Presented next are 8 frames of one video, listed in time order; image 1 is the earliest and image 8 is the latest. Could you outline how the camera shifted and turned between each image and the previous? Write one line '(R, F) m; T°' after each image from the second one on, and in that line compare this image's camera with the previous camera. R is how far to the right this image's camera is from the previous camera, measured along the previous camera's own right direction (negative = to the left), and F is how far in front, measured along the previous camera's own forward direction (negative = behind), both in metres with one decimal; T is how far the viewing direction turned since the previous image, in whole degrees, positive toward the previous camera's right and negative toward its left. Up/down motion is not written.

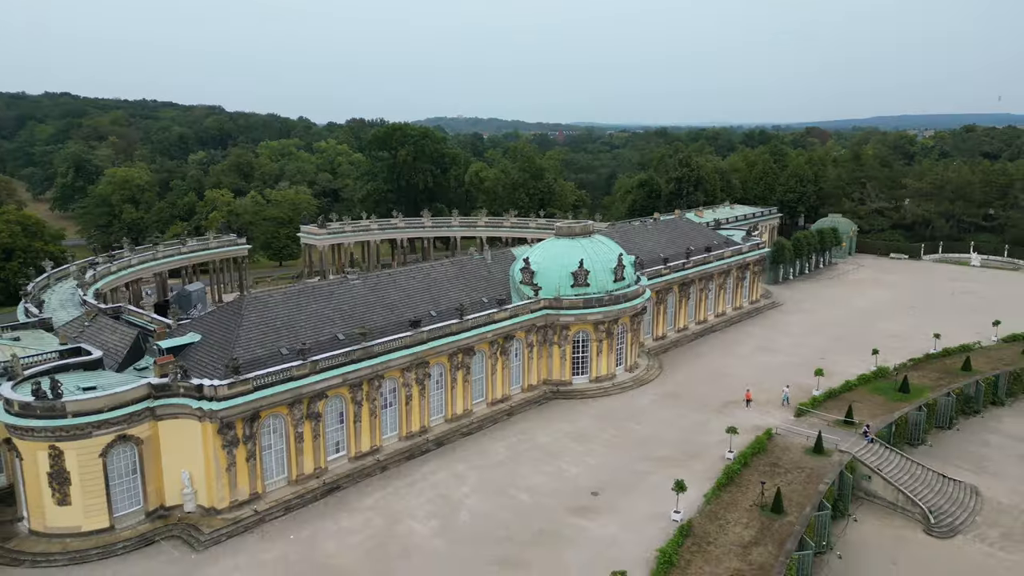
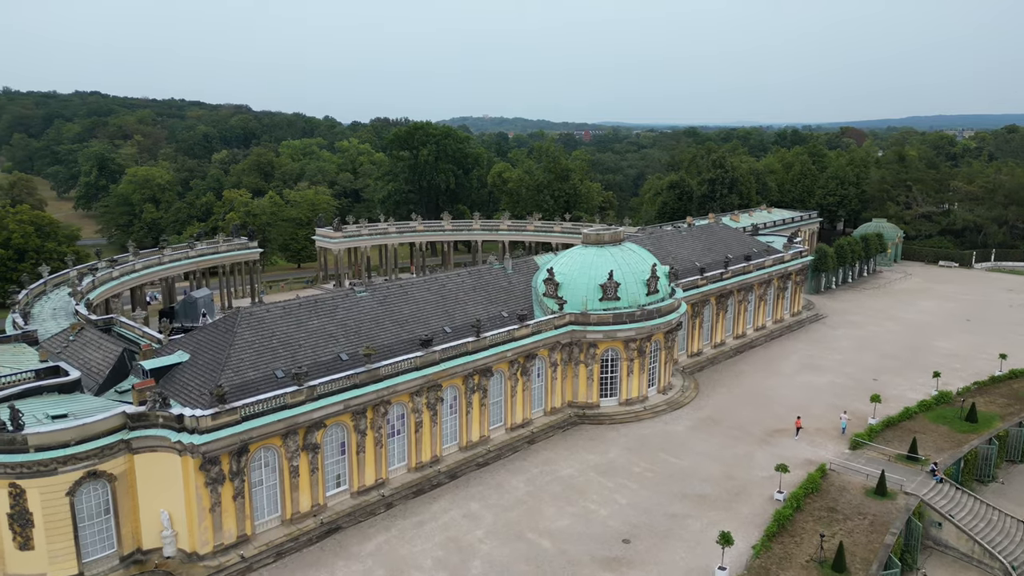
(+0.1, +4.1) m; -2°
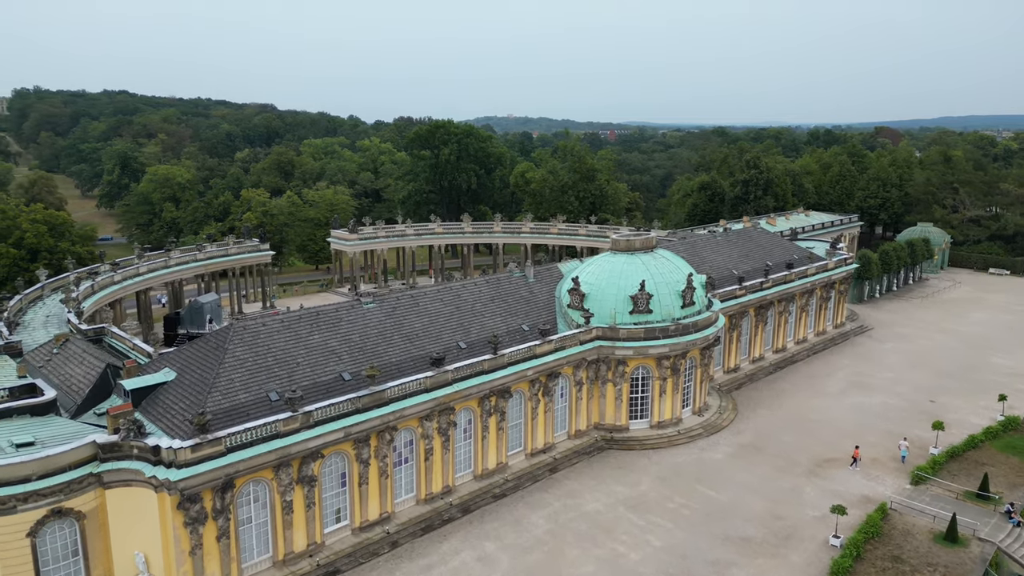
(+0.1, +3.6) m; -2°
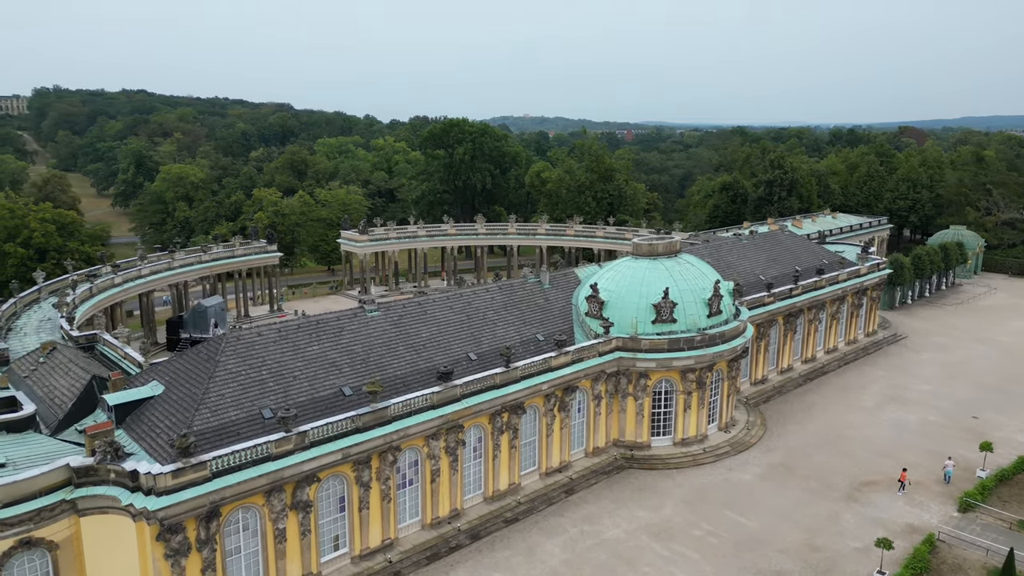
(0.0, +2.4) m; -1°
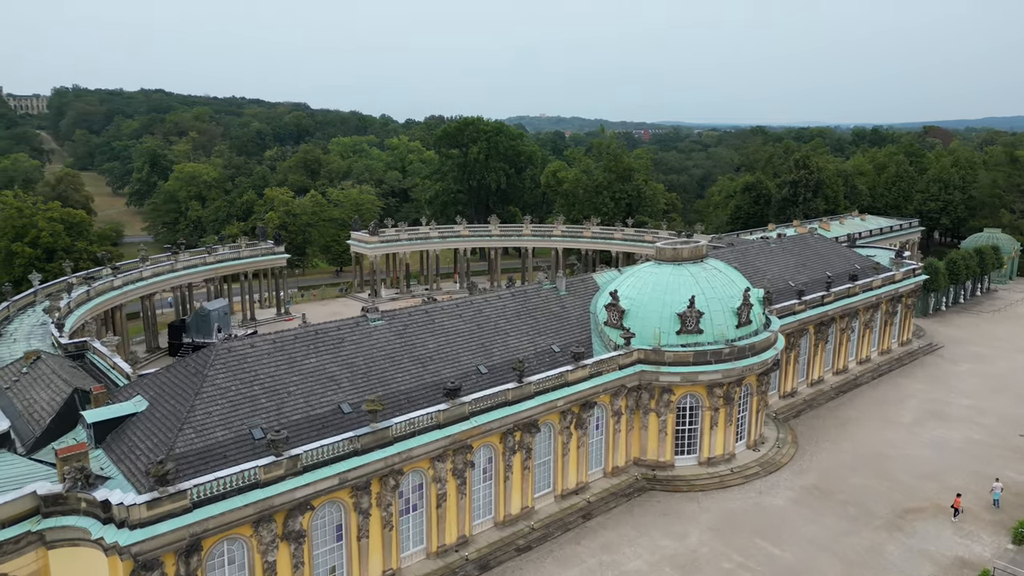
(0.0, +2.4) m; -1°
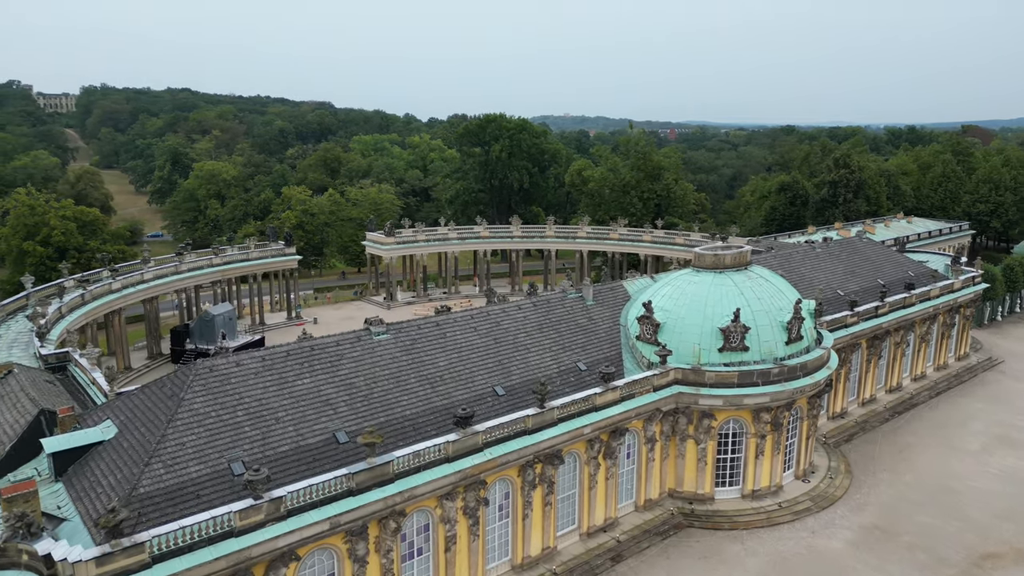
(0.0, +3.5) m; -2°
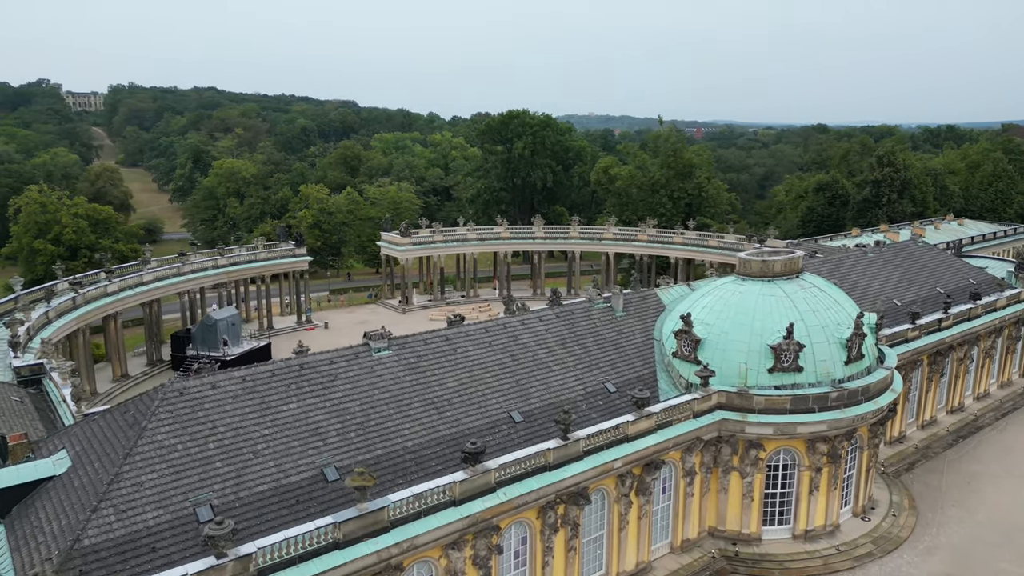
(+0.1, +3.5) m; -2°
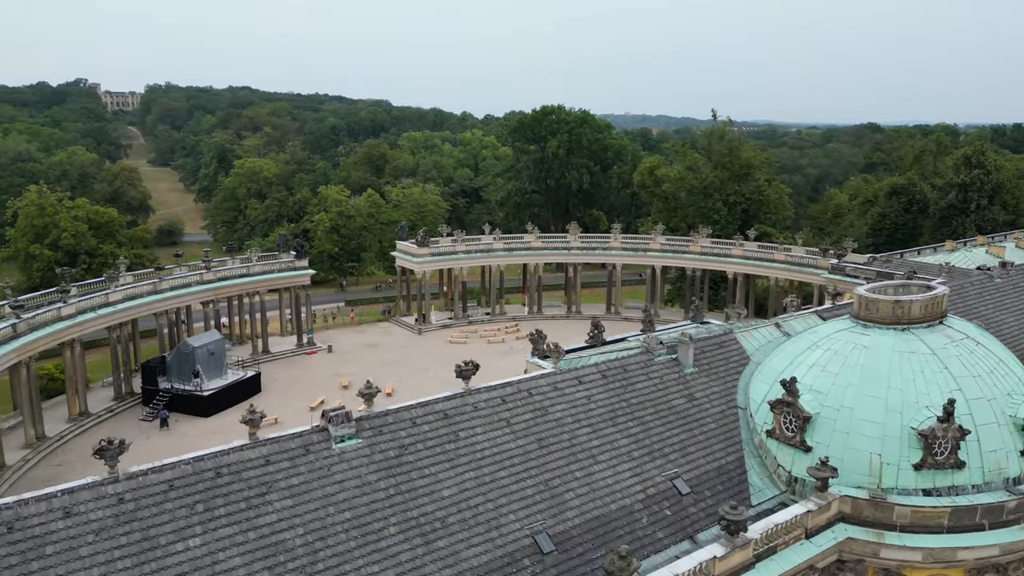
(+0.1, +7.9) m; -3°
